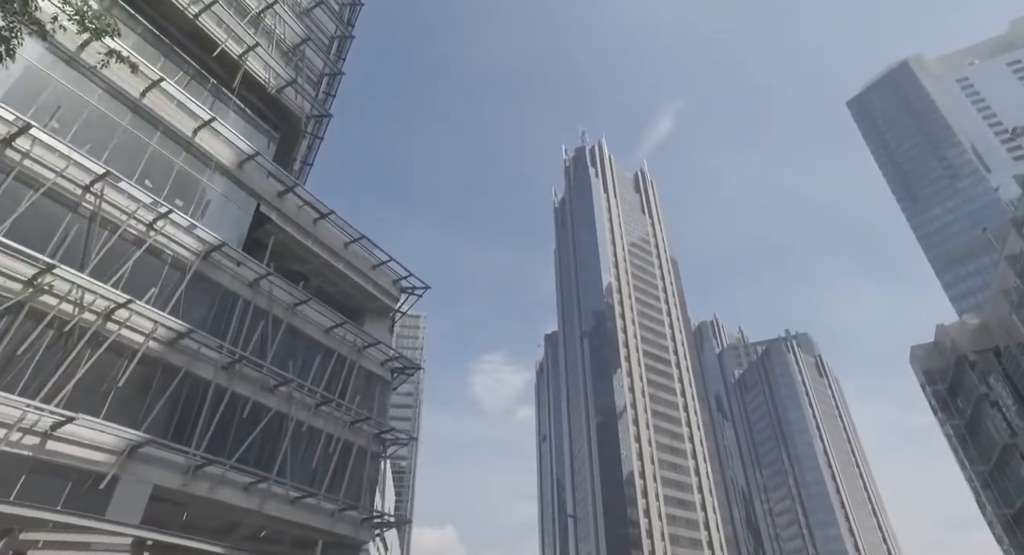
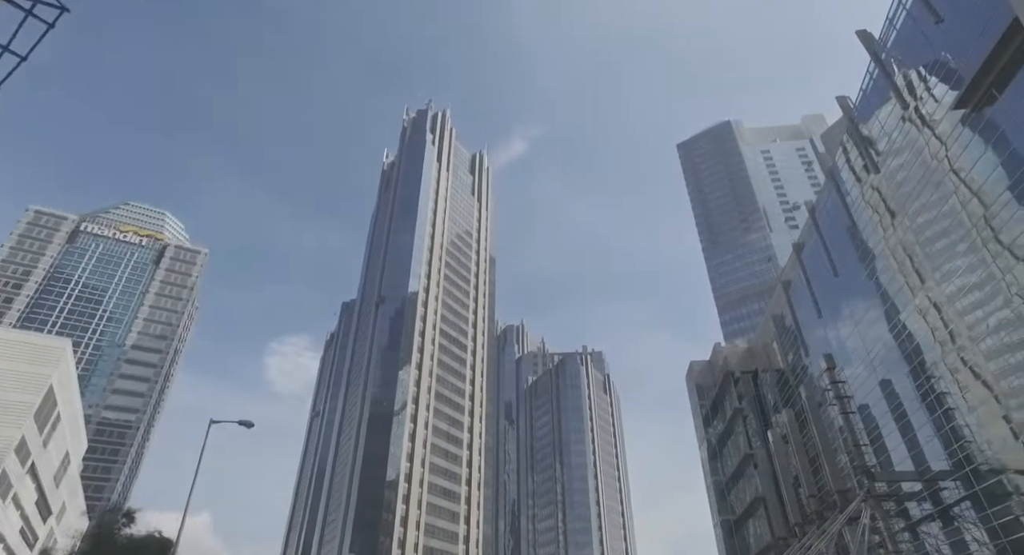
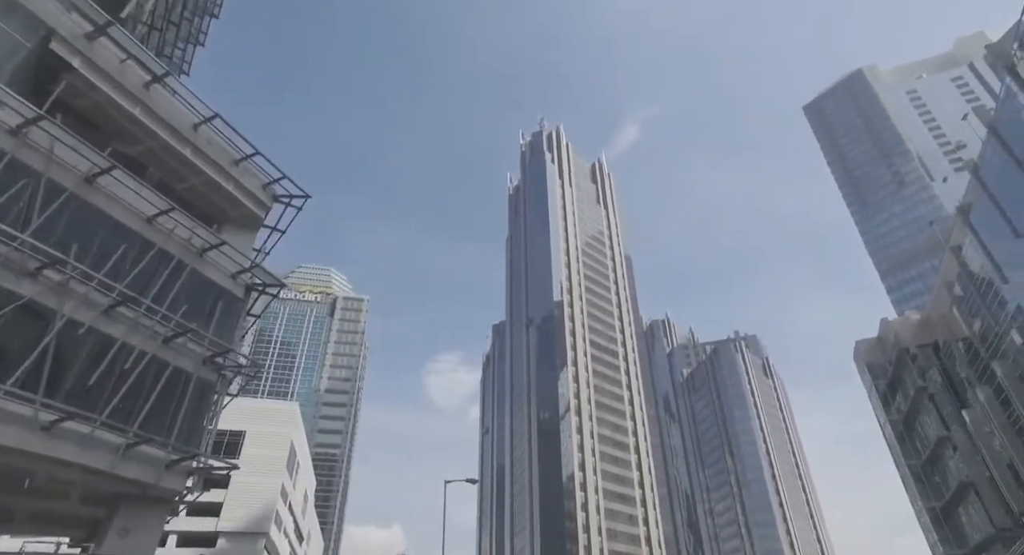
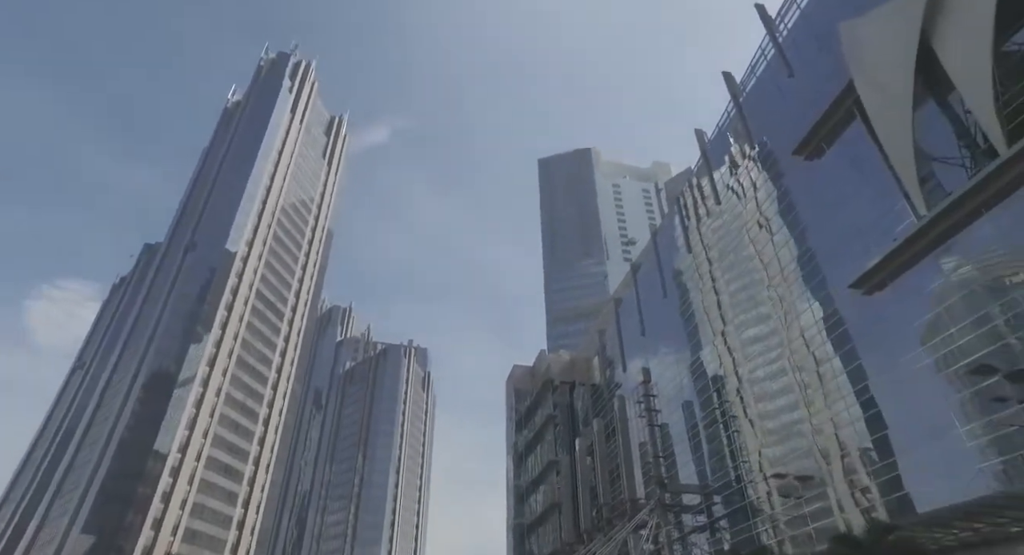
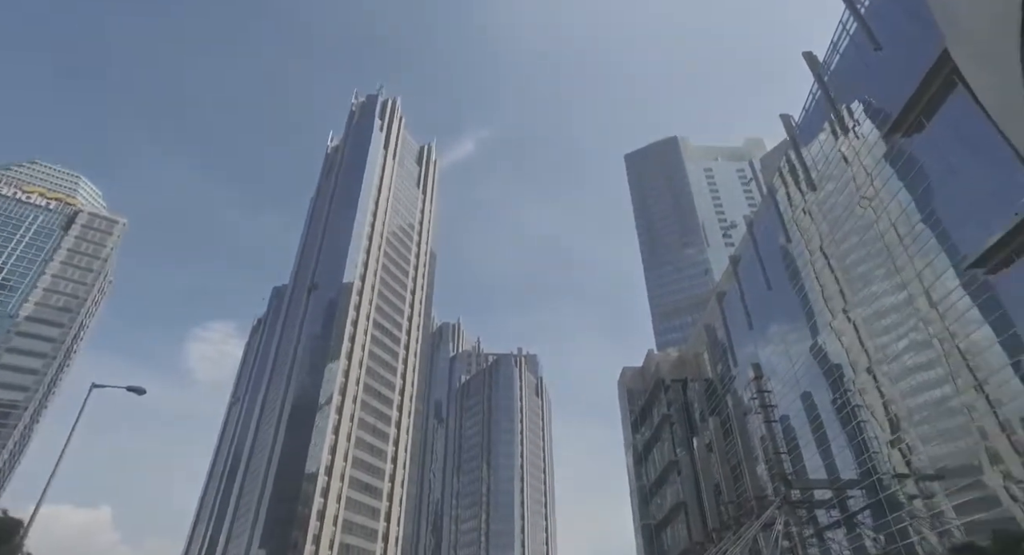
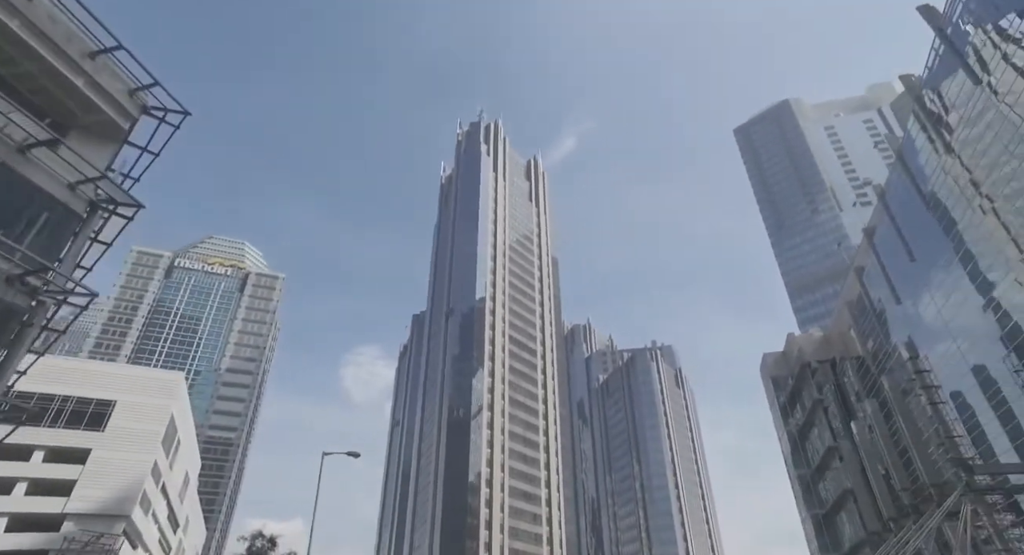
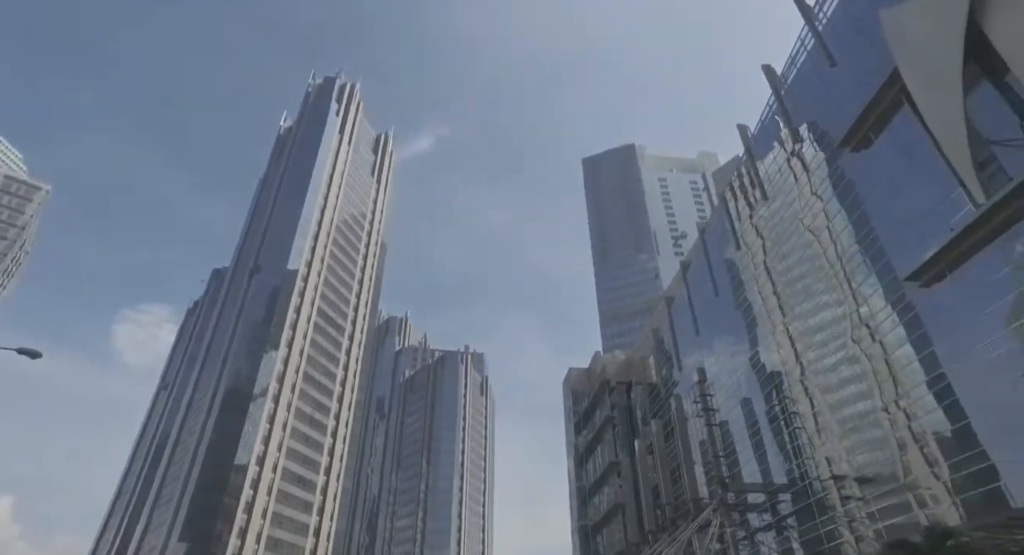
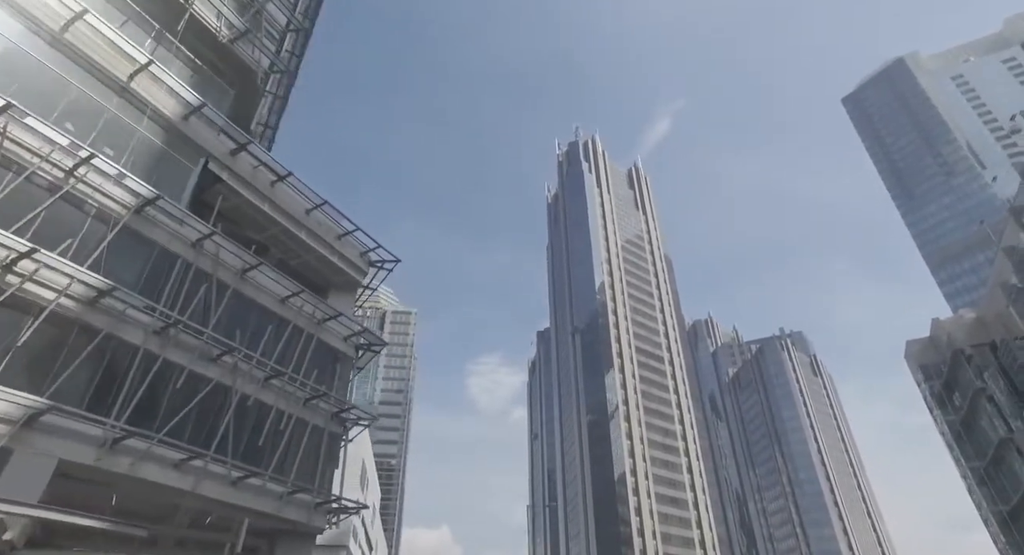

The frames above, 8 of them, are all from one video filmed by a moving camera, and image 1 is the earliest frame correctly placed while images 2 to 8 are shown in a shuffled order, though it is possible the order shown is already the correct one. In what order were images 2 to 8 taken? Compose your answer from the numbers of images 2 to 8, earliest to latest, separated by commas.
8, 3, 6, 2, 5, 7, 4
